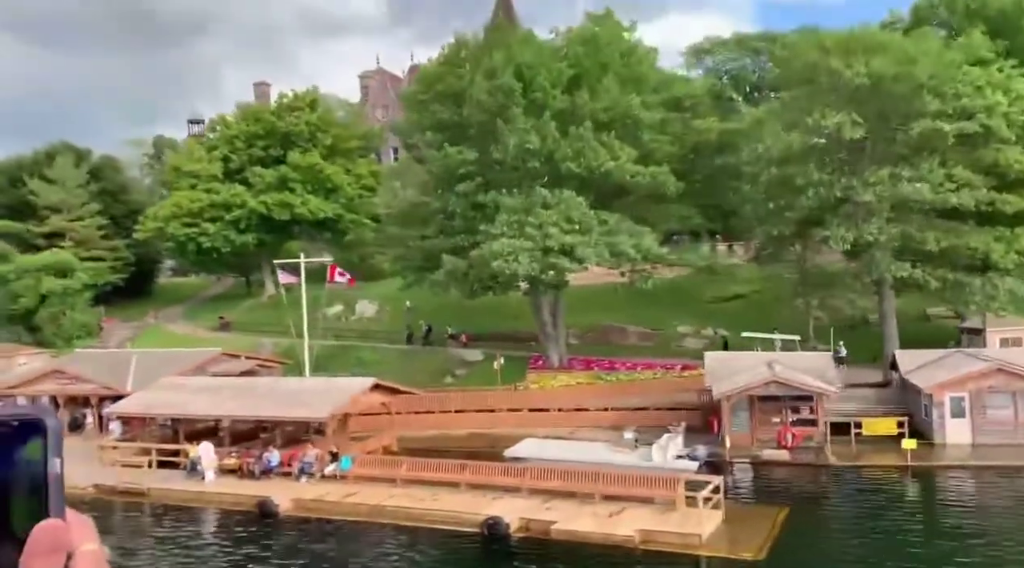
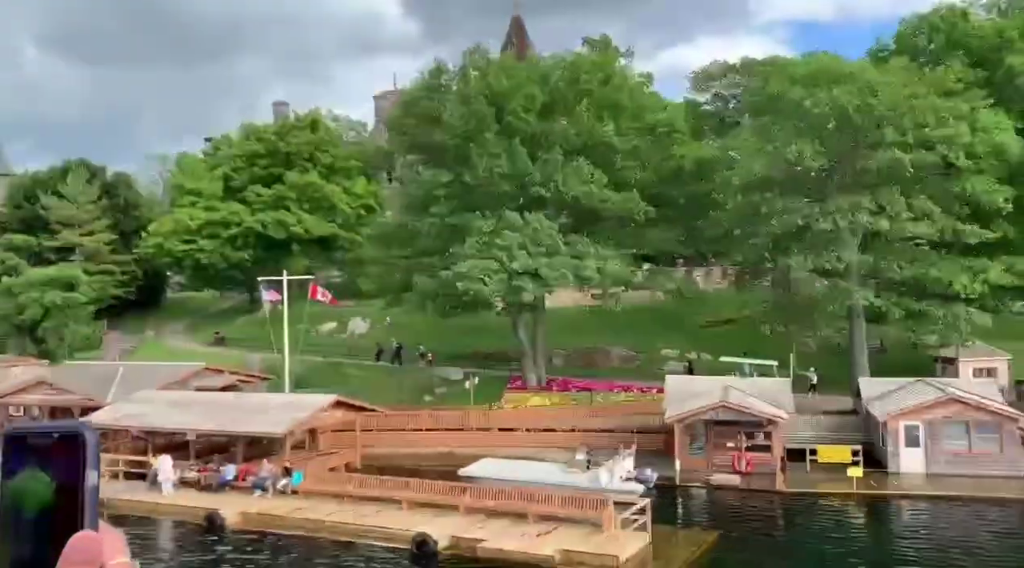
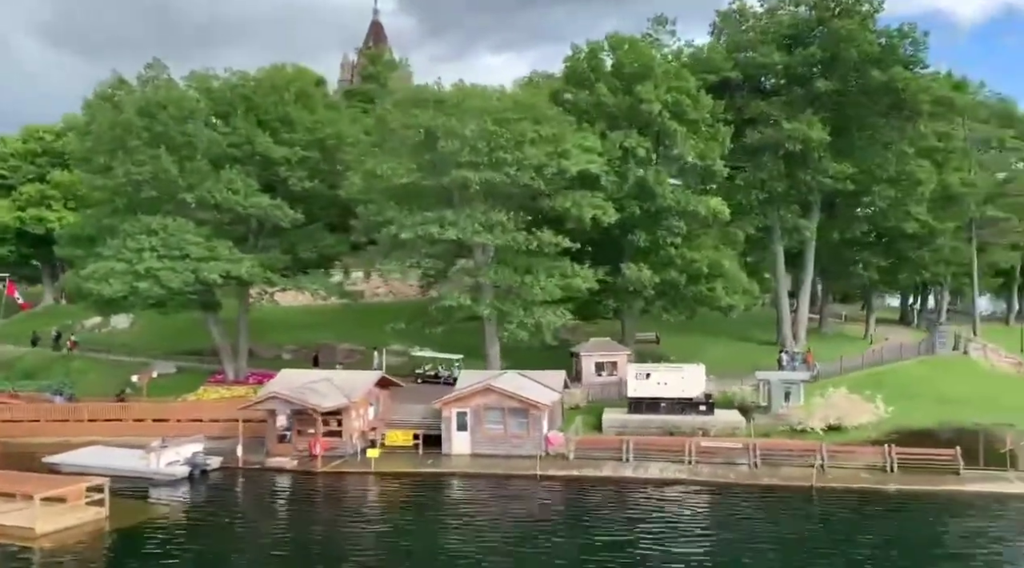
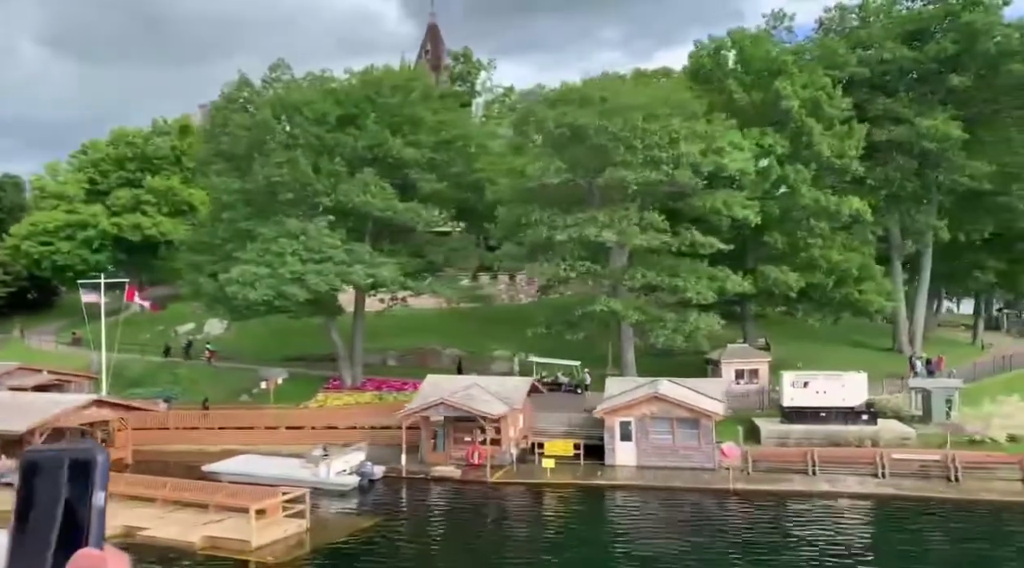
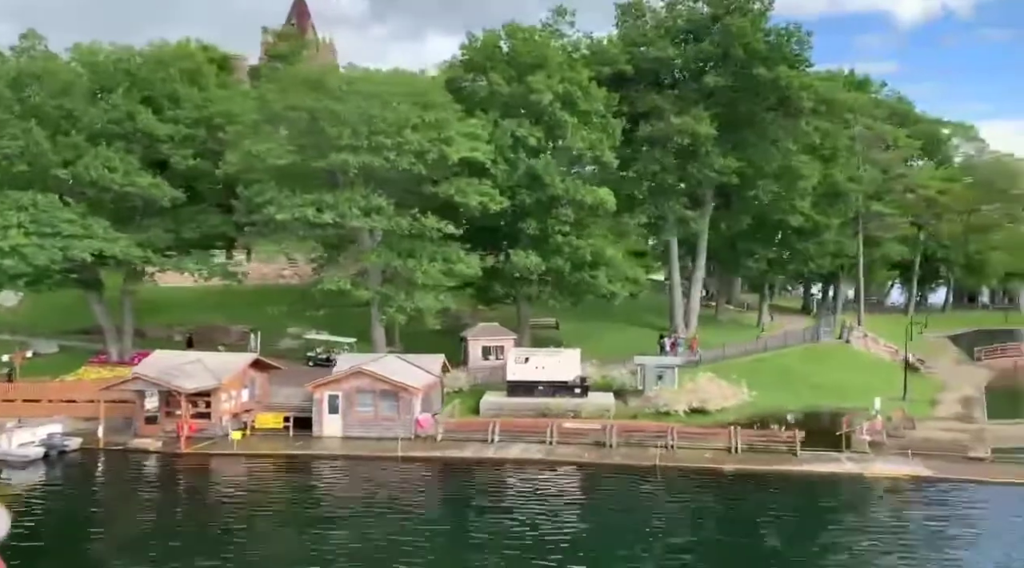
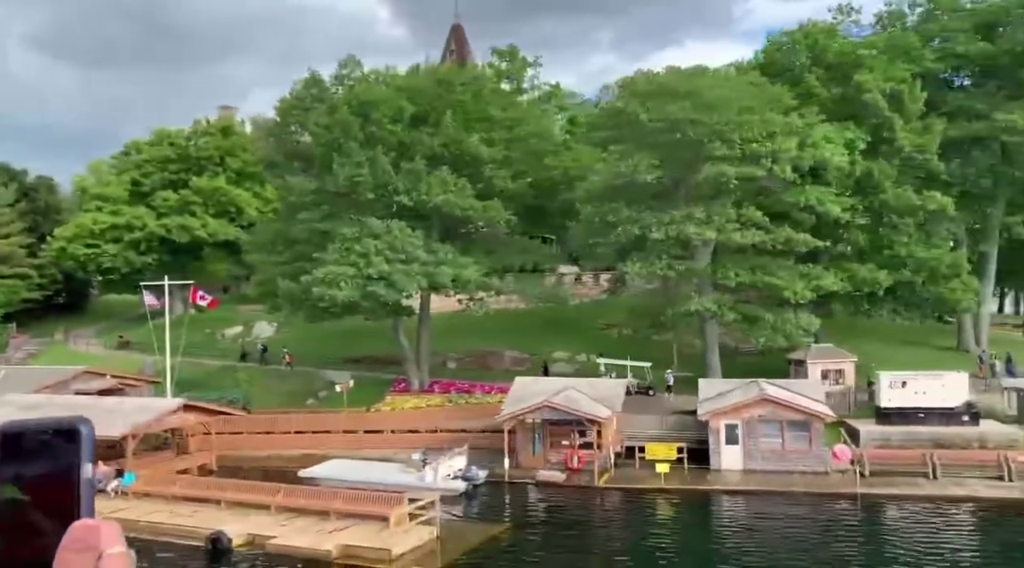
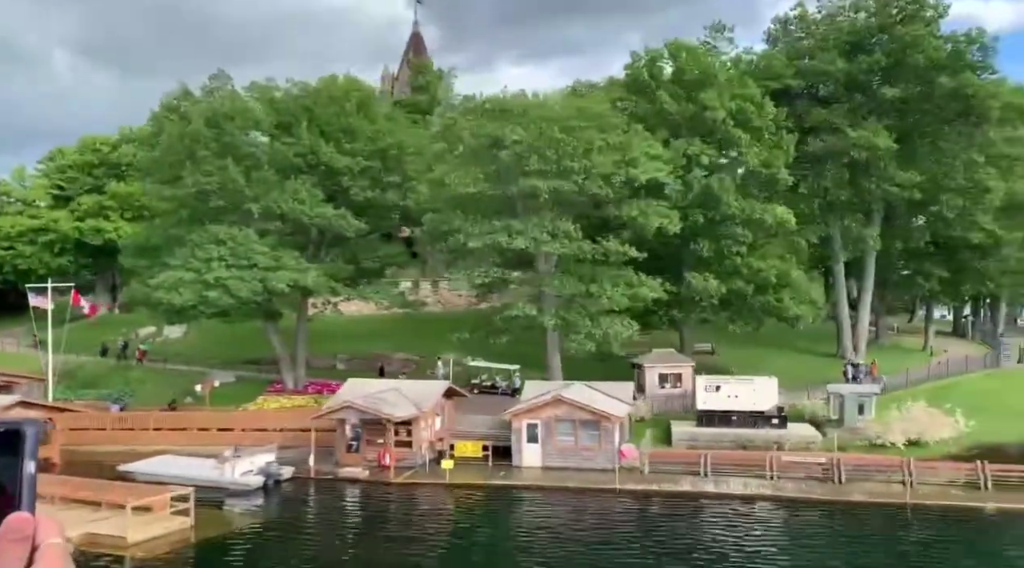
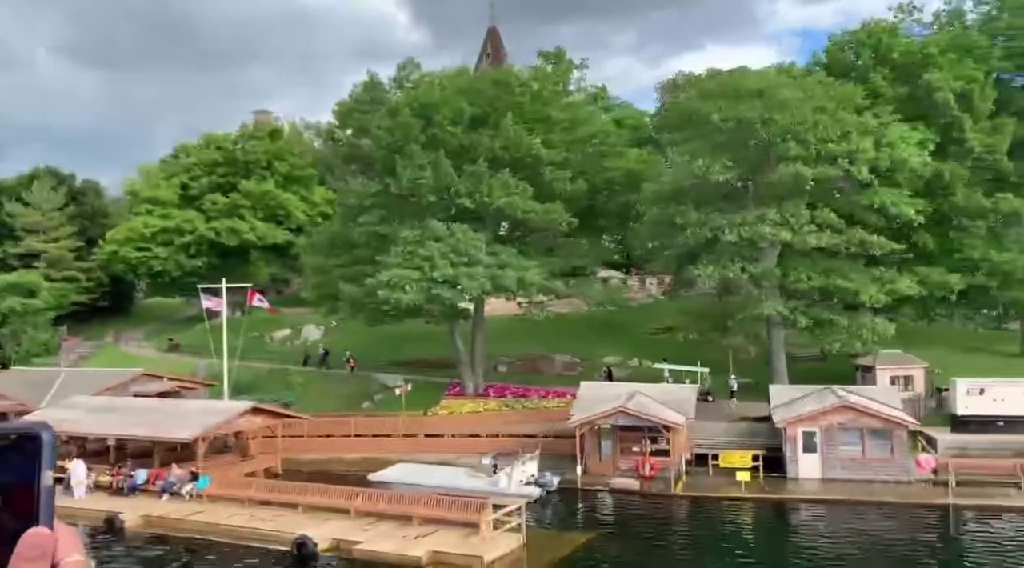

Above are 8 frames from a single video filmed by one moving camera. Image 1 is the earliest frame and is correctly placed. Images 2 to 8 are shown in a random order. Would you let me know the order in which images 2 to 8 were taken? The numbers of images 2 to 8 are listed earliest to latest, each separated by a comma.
2, 8, 6, 4, 7, 3, 5
